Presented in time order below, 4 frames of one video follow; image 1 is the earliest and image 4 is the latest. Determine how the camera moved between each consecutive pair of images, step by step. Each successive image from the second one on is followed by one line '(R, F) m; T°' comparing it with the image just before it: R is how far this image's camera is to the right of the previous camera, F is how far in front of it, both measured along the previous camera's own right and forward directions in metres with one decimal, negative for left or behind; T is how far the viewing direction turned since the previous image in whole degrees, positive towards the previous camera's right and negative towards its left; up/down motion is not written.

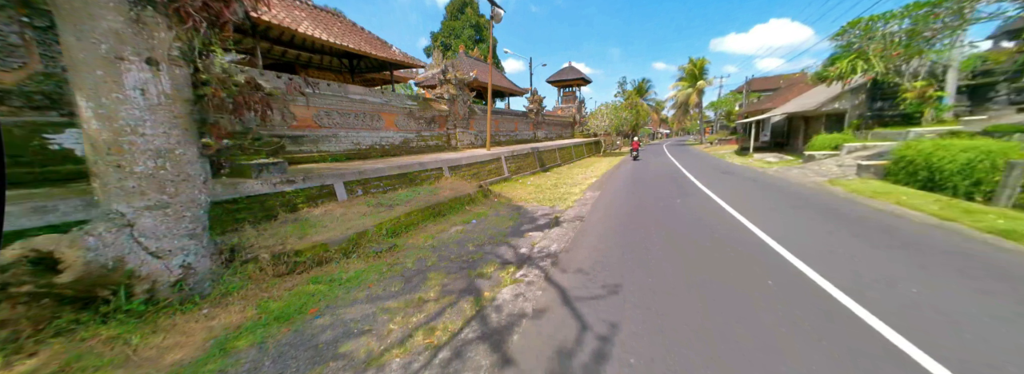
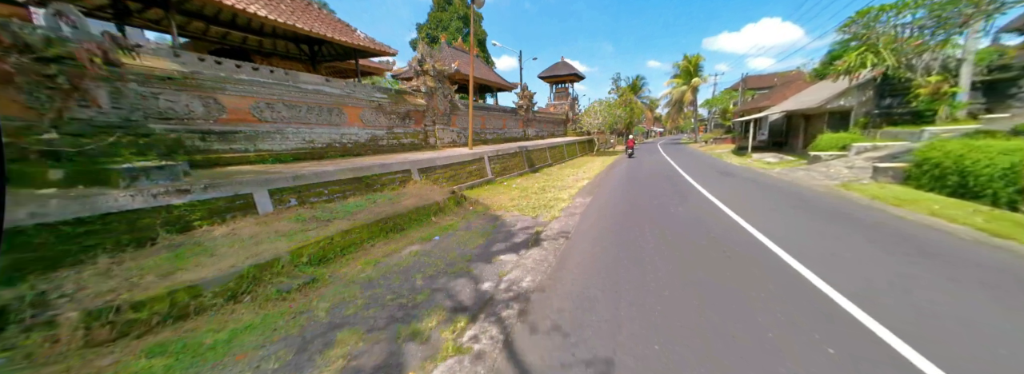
(+0.4, +1.1) m; +1°
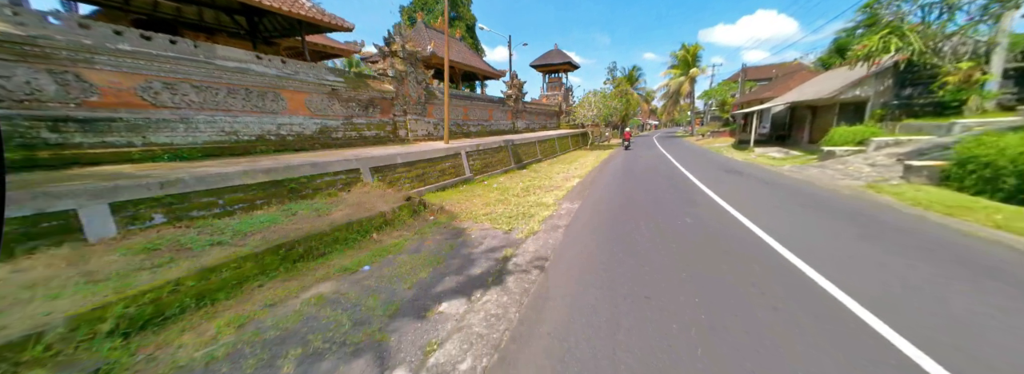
(+0.4, +1.3) m; +1°
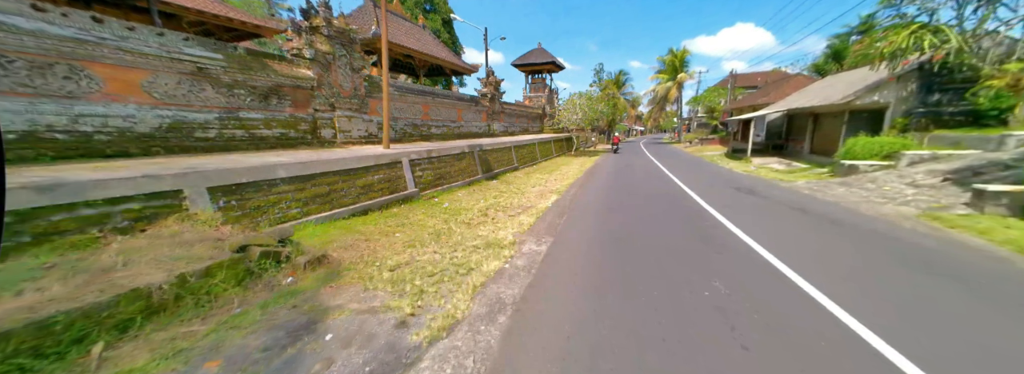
(+0.7, +2.2) m; +2°
